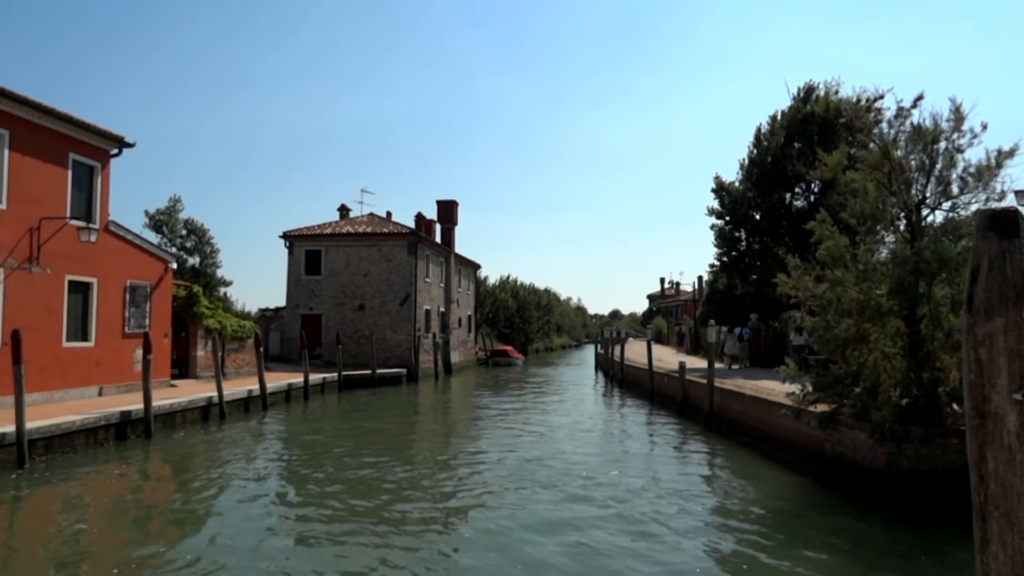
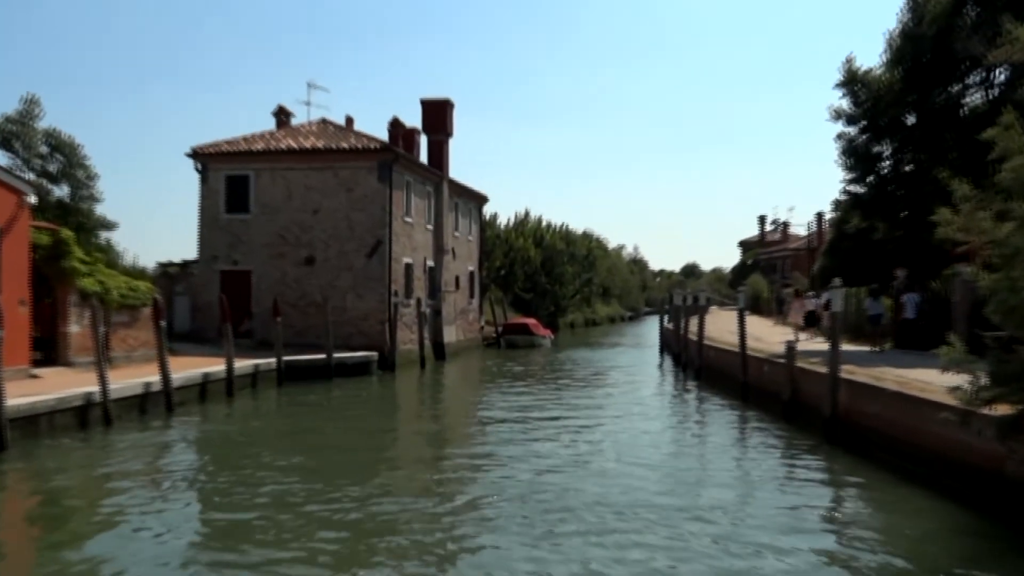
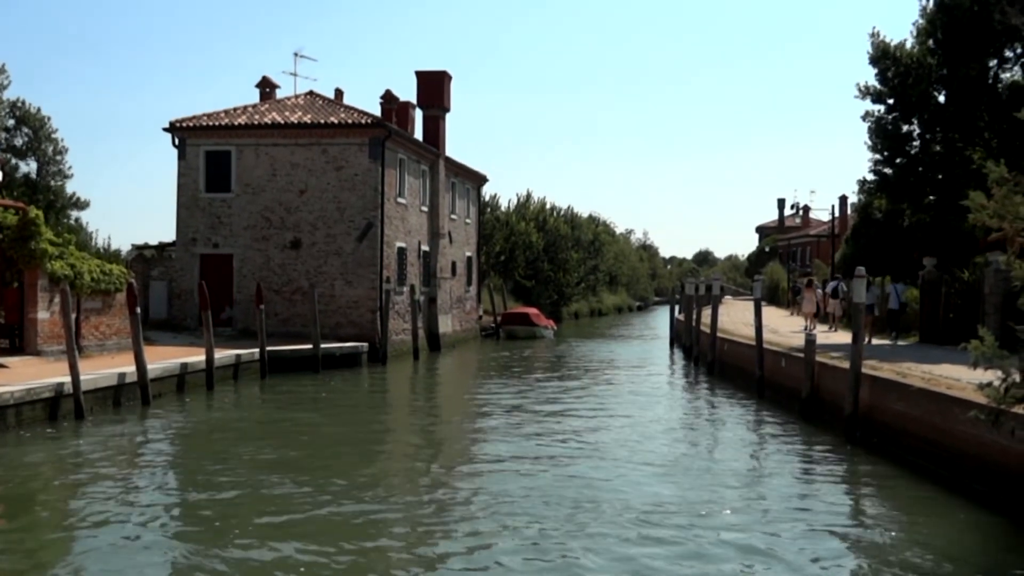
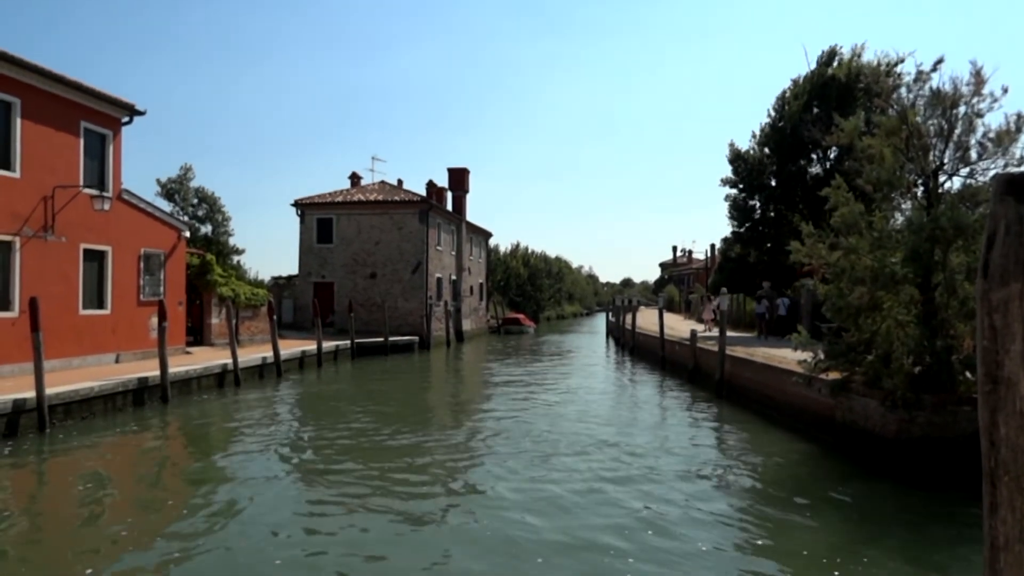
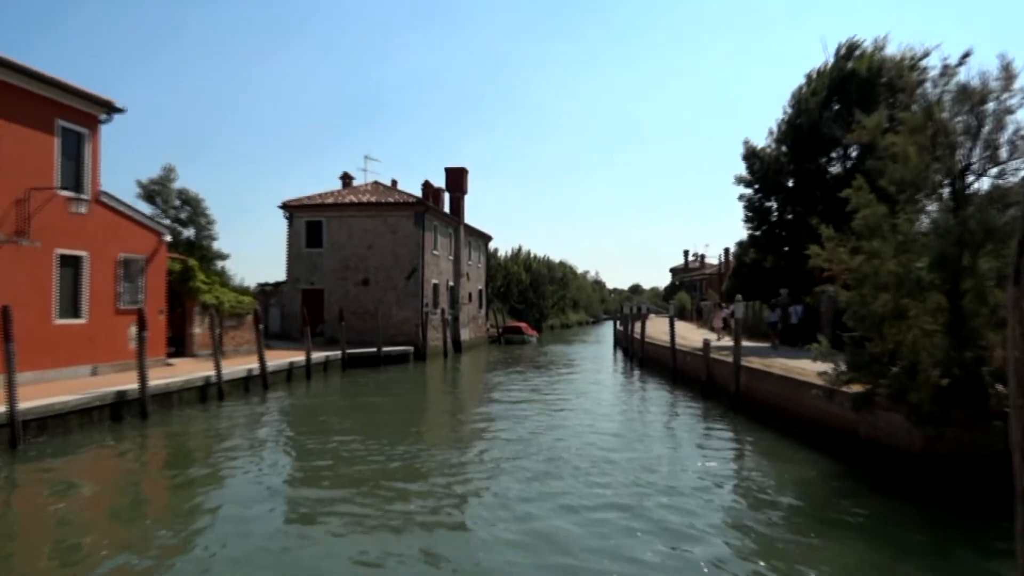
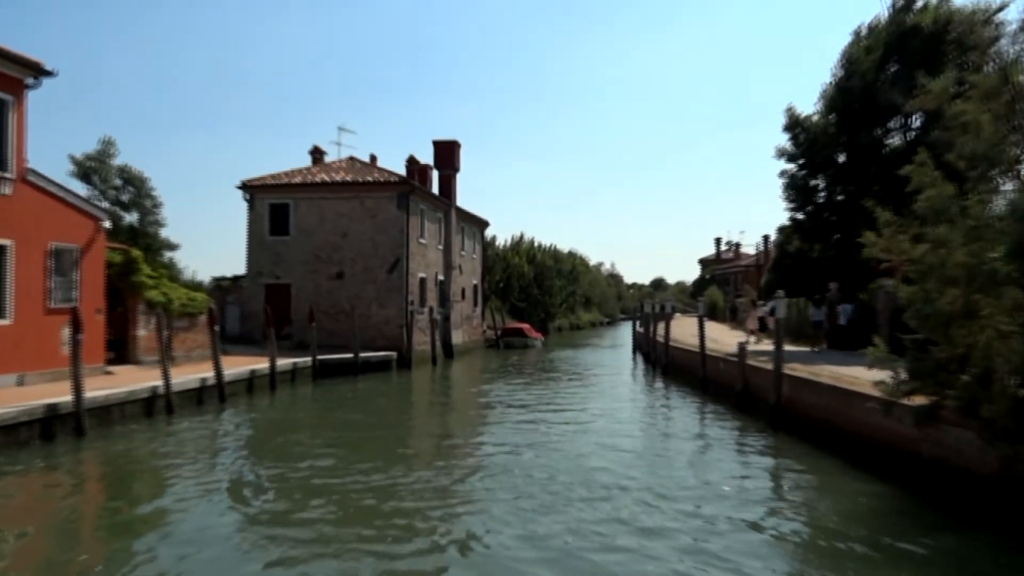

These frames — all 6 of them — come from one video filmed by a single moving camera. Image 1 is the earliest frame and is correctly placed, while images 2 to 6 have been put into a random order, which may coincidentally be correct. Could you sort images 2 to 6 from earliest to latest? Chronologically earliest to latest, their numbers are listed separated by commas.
4, 5, 6, 2, 3
